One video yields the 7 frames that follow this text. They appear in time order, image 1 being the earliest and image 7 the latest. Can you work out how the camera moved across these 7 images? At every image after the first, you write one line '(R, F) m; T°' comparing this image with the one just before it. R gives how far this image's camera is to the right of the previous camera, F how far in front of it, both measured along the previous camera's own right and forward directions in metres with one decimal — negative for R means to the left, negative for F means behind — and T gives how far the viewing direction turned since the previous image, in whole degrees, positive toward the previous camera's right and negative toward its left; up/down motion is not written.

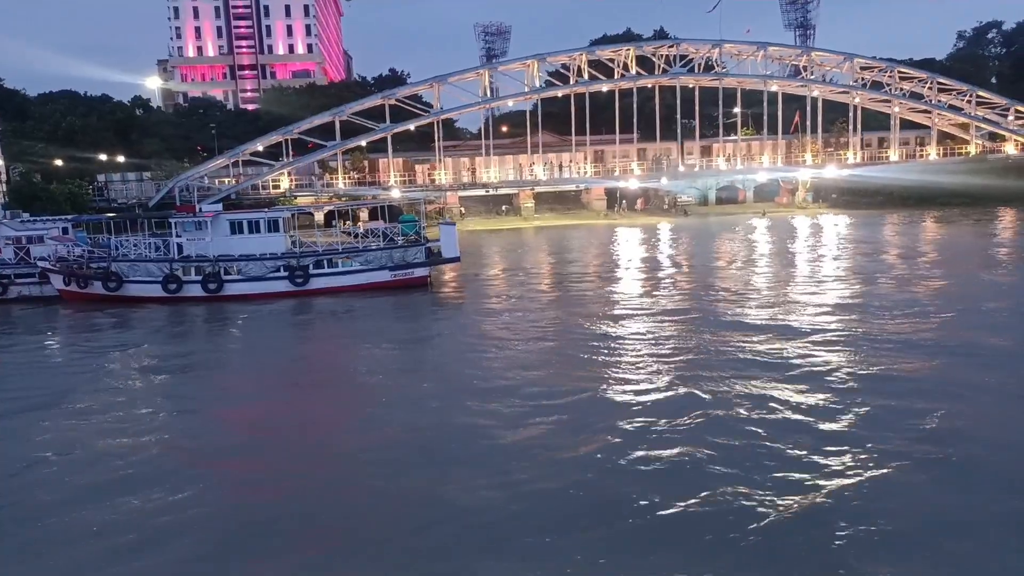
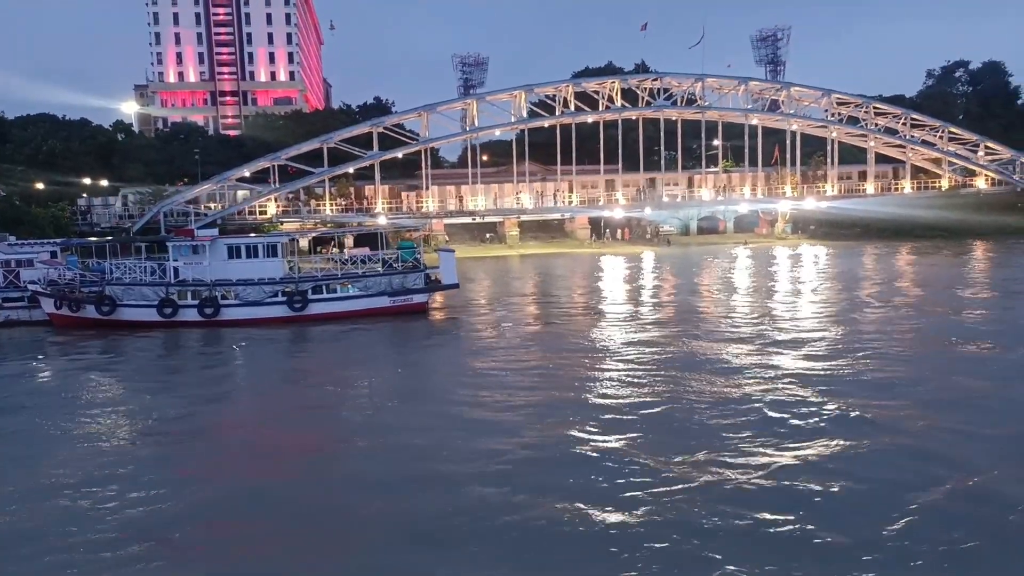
(-0.6, -0.1) m; +2°
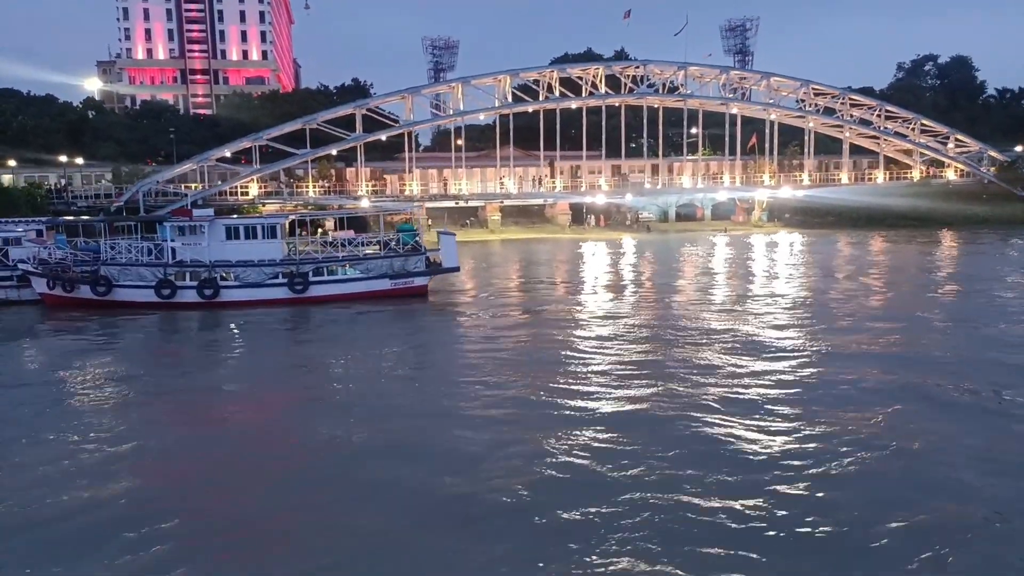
(-0.8, -0.1) m; +3°
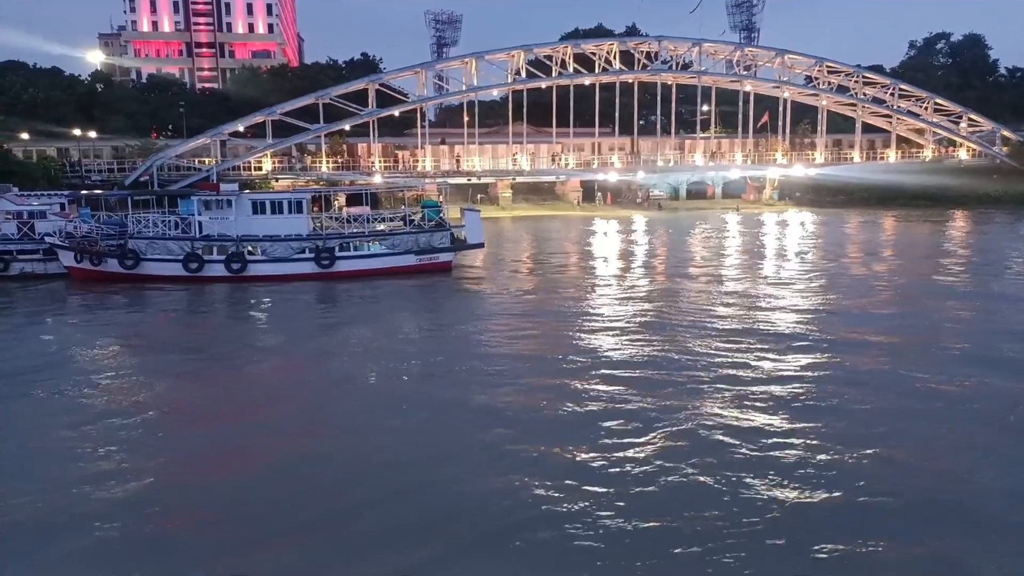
(-0.6, 0.0) m; 0°
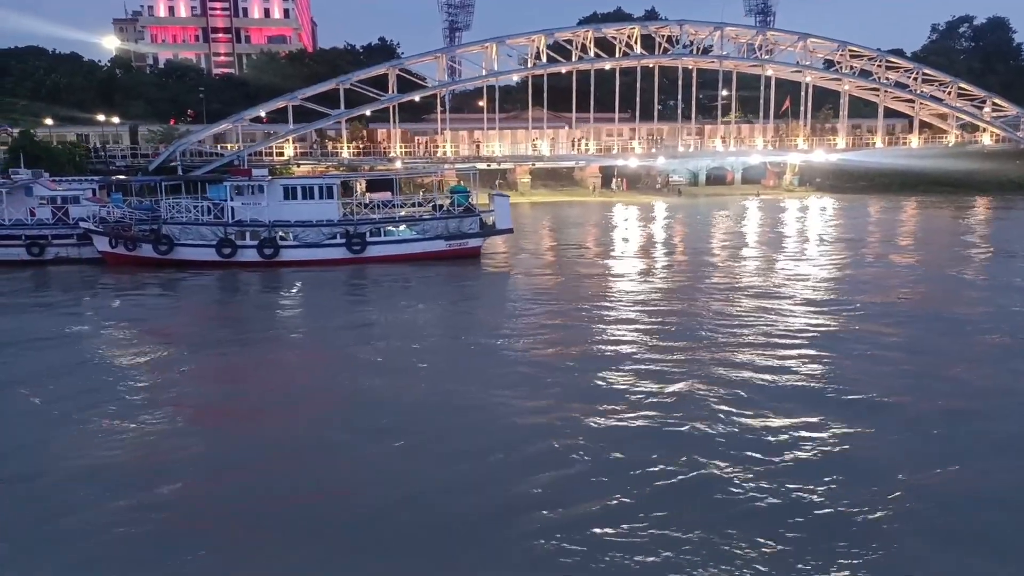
(-0.5, 0.0) m; -1°
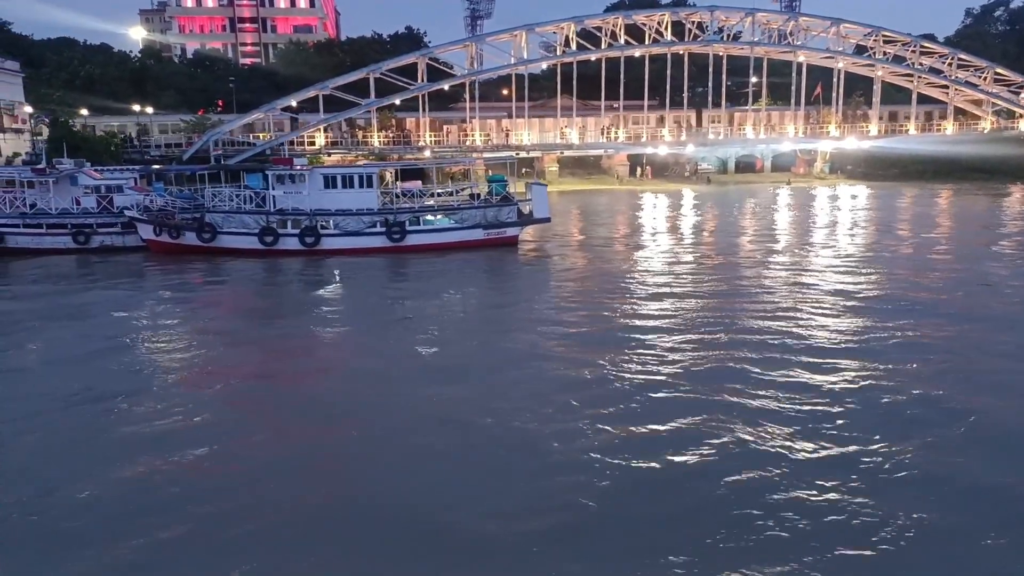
(-0.4, 0.0) m; -1°
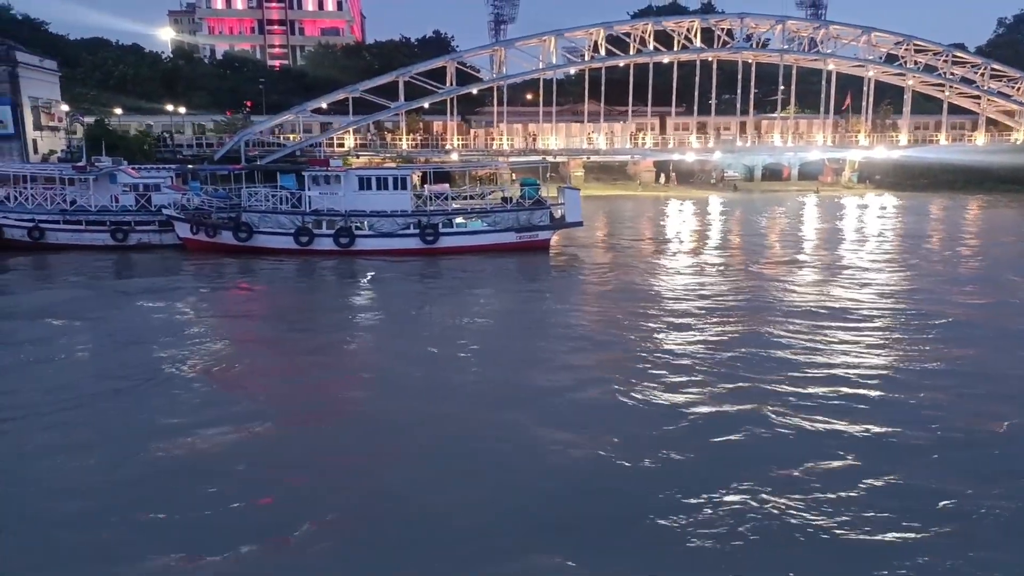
(-0.3, 0.0) m; -1°
